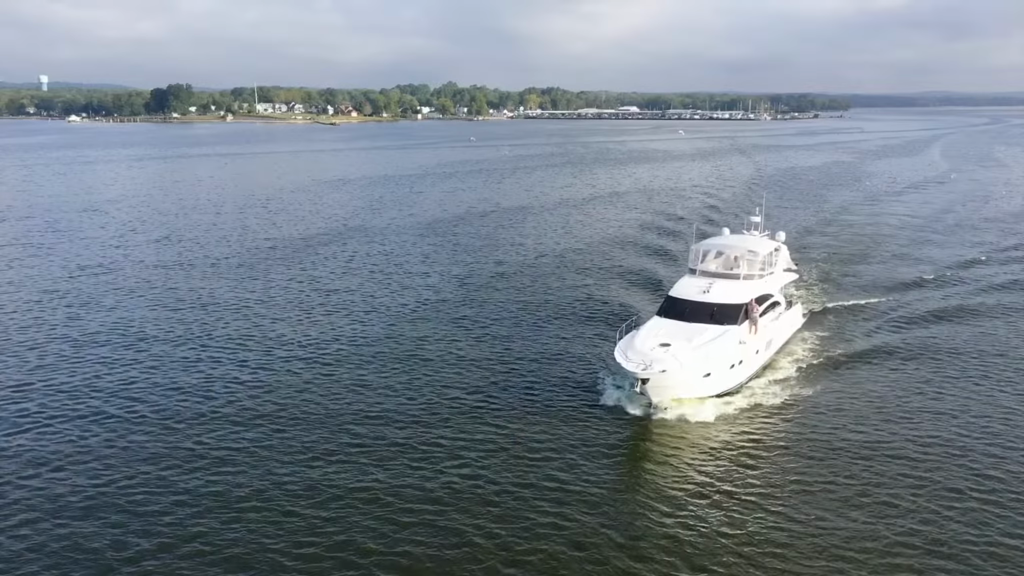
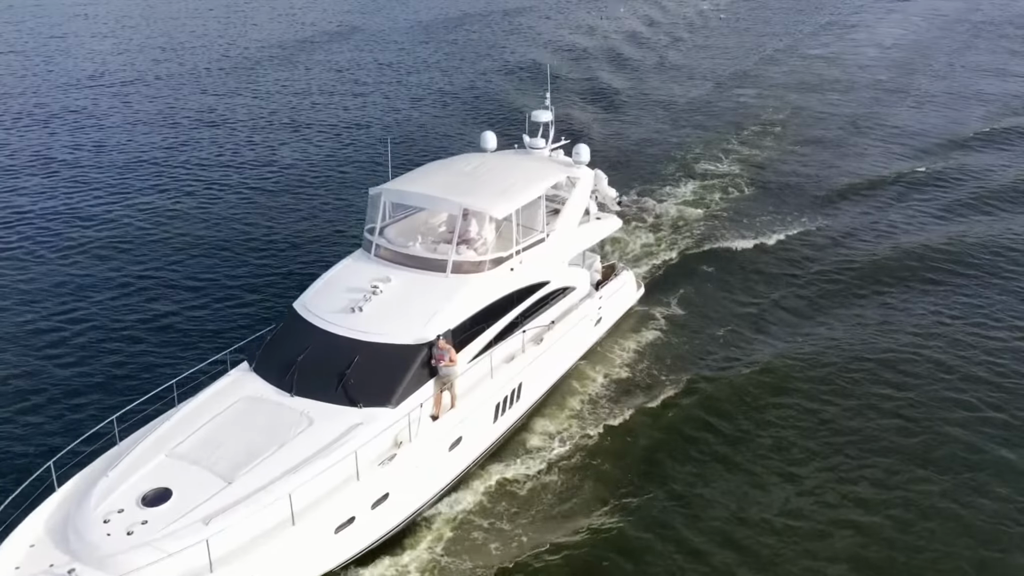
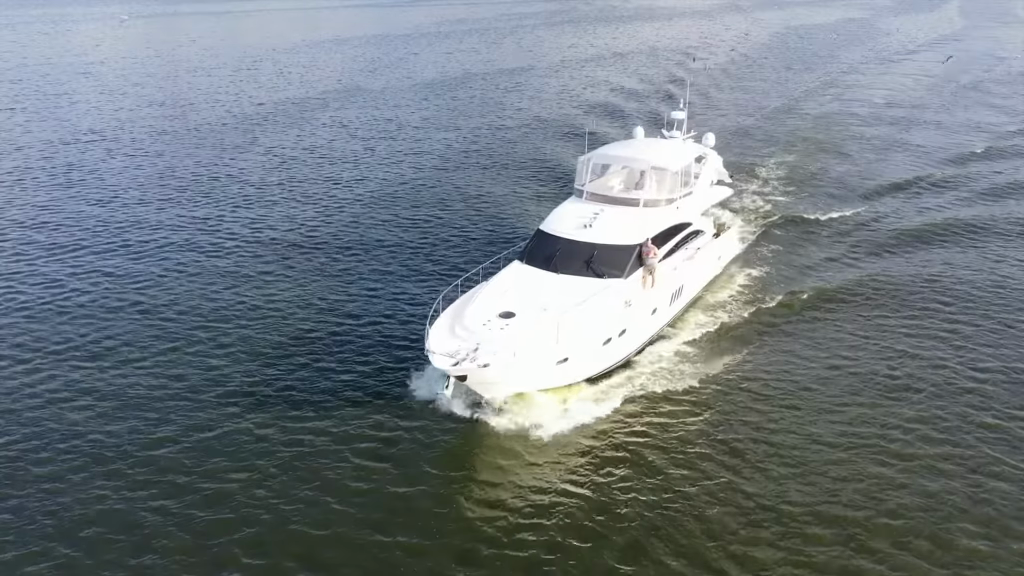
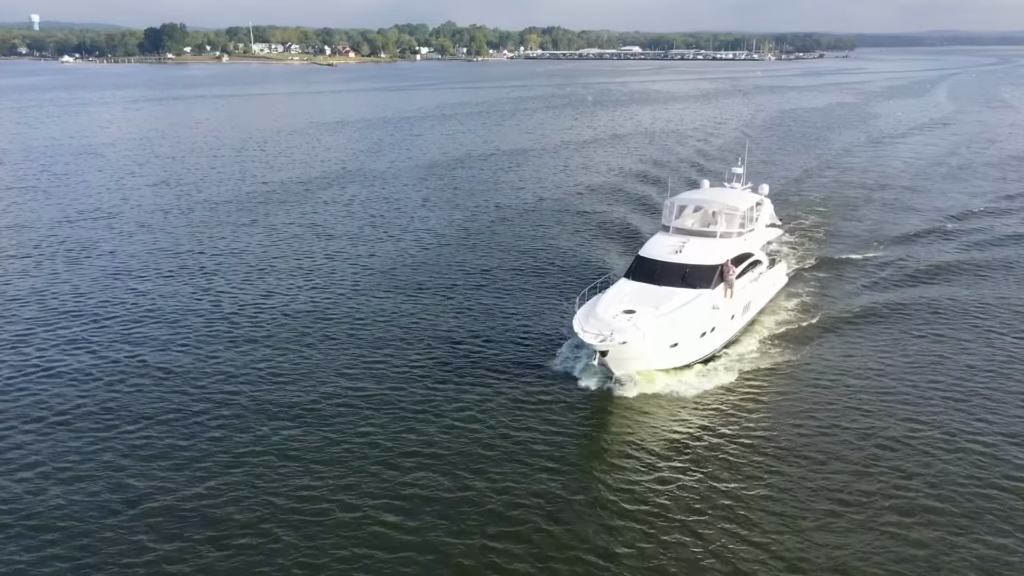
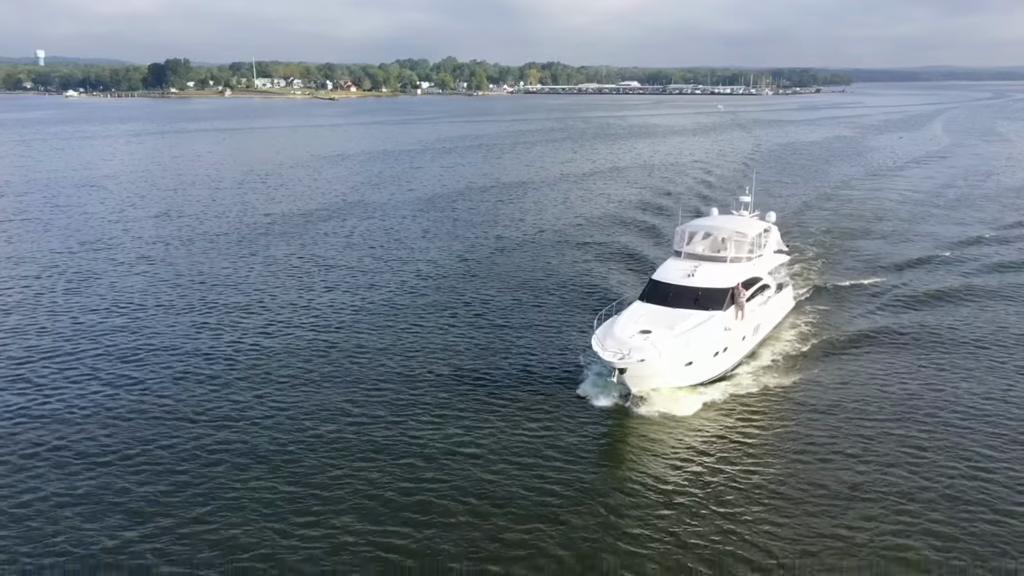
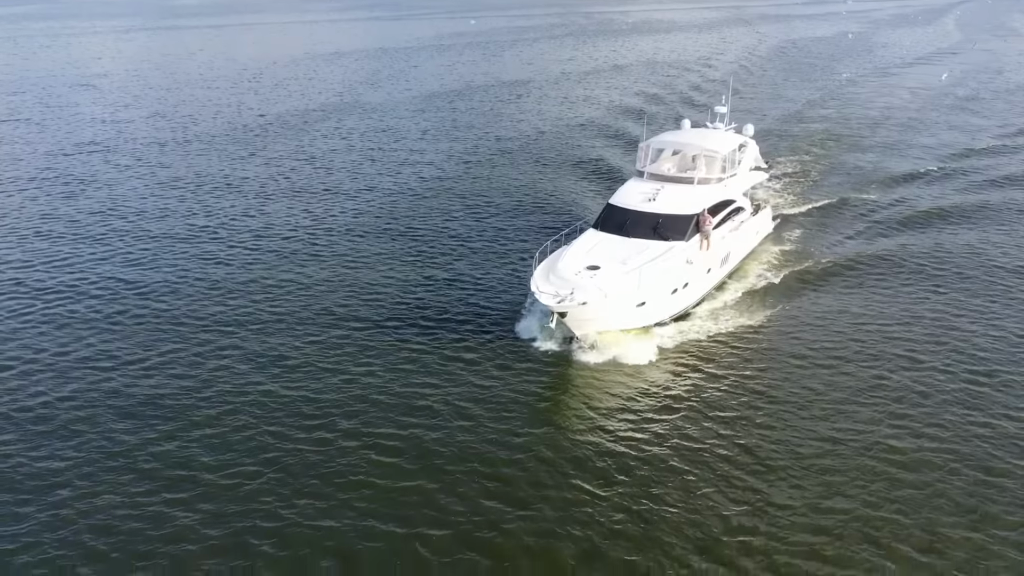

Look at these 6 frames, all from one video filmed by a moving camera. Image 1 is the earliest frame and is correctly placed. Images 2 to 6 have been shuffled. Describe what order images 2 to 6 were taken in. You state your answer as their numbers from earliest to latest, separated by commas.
5, 4, 6, 3, 2
